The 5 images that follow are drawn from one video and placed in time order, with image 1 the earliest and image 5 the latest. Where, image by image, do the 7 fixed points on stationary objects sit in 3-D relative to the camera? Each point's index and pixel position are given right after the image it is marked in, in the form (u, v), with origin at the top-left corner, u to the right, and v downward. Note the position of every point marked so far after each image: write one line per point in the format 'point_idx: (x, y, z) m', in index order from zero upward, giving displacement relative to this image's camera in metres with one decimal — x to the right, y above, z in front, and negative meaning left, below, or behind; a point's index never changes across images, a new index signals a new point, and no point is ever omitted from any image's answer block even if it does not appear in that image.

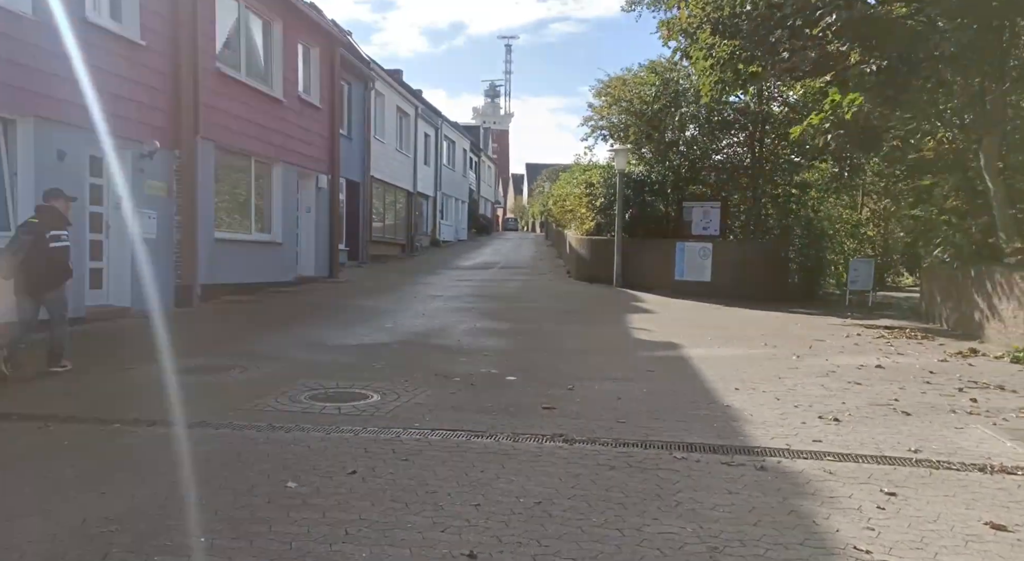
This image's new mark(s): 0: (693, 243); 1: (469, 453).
0: (+3.8, +0.8, +17.1) m
1: (-0.3, -1.1, +5.1) m
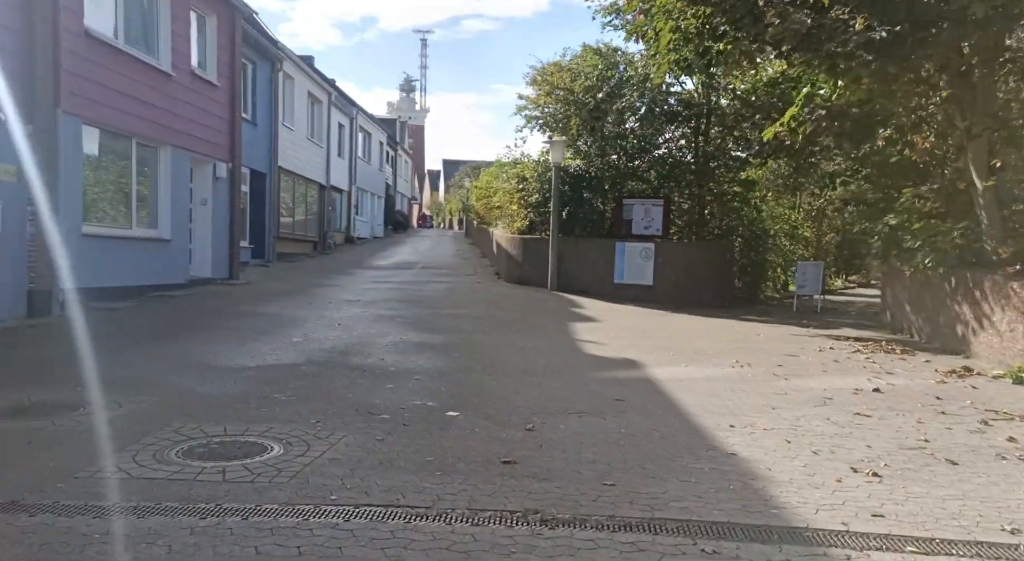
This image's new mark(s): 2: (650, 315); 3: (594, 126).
0: (+2.4, +0.7, +15.9) m
1: (-0.4, -1.2, +3.5) m
2: (+2.2, -0.6, +12.7) m
3: (+1.6, +3.1, +16.0) m
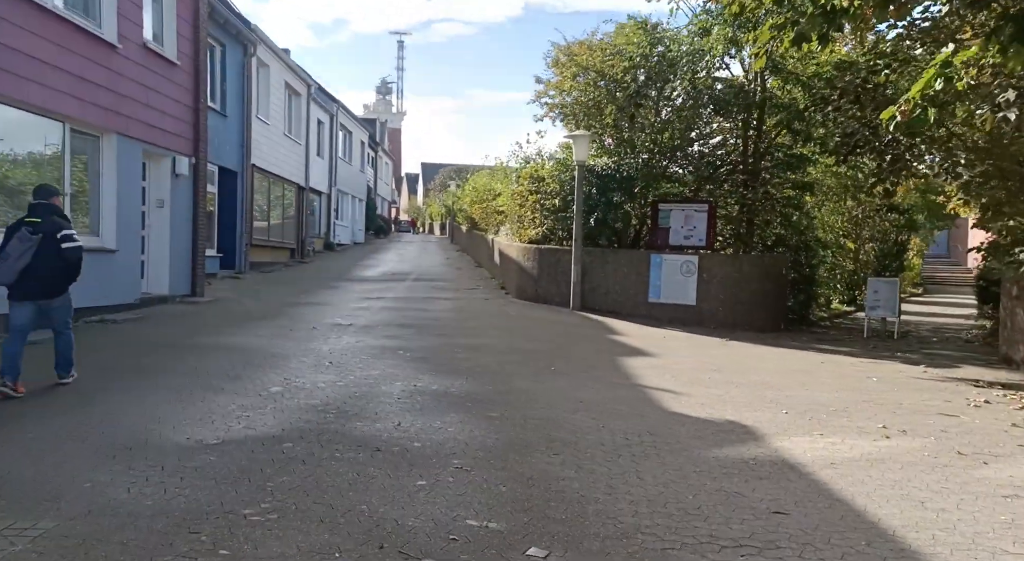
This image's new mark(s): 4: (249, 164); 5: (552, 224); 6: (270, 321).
0: (+2.7, +0.4, +13.5) m
1: (+0.2, -1.4, +1.1) m
2: (+2.6, -0.9, +10.3) m
3: (+1.9, +2.8, +13.7) m
4: (-6.5, +2.9, +19.9) m
5: (+0.8, +1.1, +15.2) m
6: (-3.6, -0.6, +11.9) m
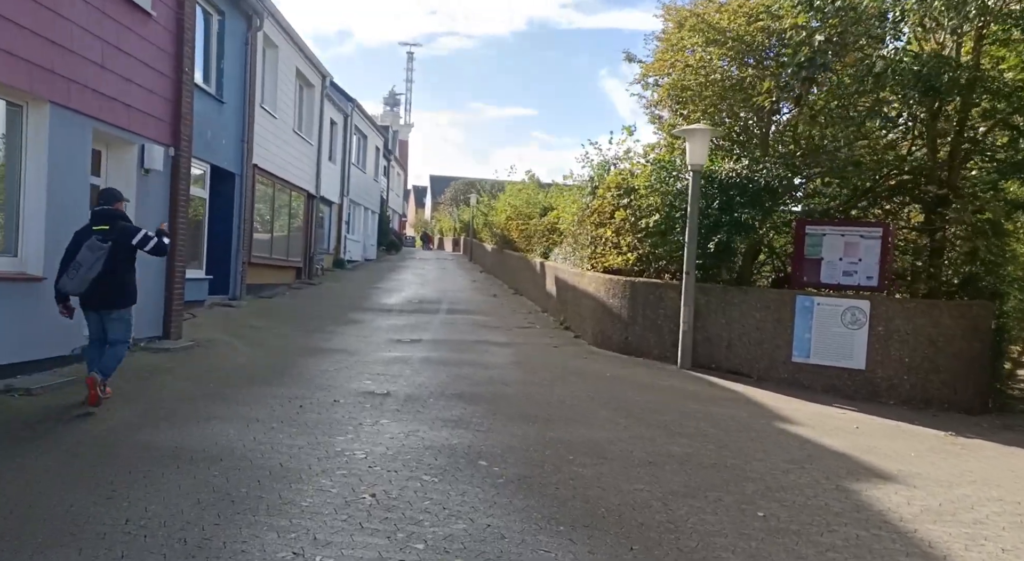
0: (+3.8, -0.2, +9.7) m
1: (+1.3, -1.8, -2.8) m
2: (+3.7, -1.4, +6.5) m
3: (+3.2, +2.1, +9.9) m
4: (-5.3, +2.3, +16.1) m
5: (+1.9, +0.4, +11.4) m
6: (-2.4, -1.1, +8.1) m
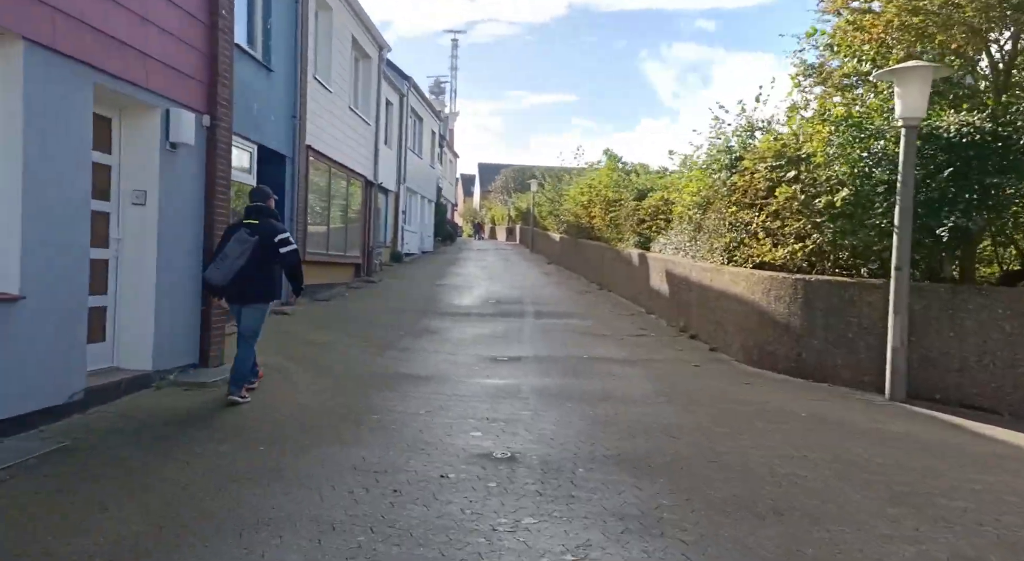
0: (+5.2, -0.2, +6.8) m
1: (+2.0, -2.0, -5.5) m
2: (+4.9, -1.5, +3.6) m
3: (+4.5, +2.1, +7.0) m
4: (-3.6, +2.3, +13.7) m
5: (+3.4, +0.5, +8.6) m
6: (-1.2, -1.2, +5.5) m
